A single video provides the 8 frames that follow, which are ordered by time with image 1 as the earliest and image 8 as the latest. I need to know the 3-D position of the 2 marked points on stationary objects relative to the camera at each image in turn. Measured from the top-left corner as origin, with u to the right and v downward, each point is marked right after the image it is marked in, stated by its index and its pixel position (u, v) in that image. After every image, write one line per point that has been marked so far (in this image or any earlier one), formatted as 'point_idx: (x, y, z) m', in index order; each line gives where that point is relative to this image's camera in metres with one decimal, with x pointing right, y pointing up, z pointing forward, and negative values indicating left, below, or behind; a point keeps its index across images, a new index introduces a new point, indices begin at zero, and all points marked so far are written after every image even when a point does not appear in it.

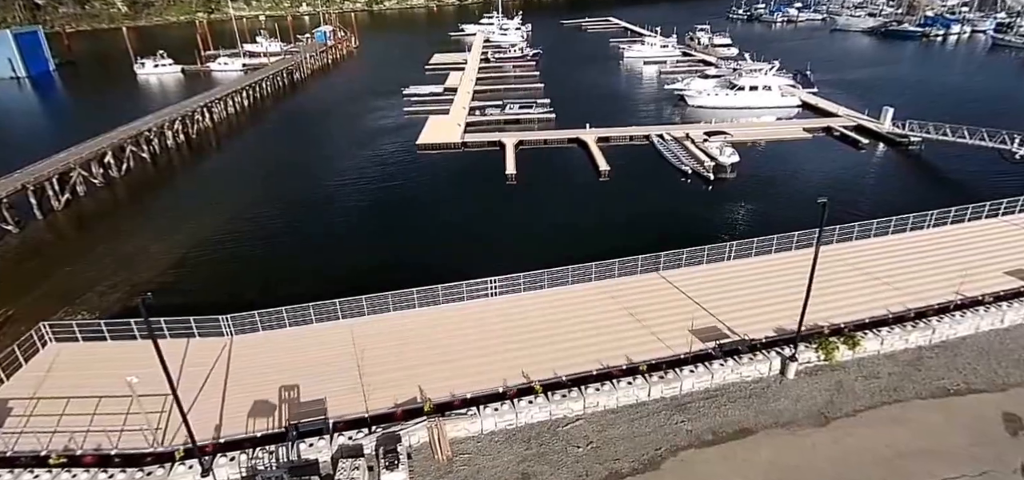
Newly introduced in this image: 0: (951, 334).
0: (+11.4, -2.4, +15.0) m
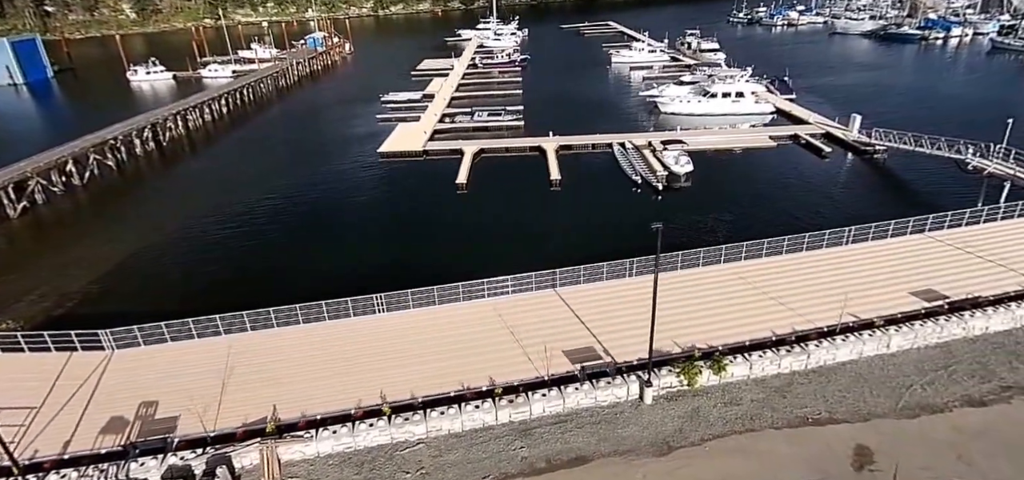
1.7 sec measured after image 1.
0: (+7.9, -3.0, +14.5) m
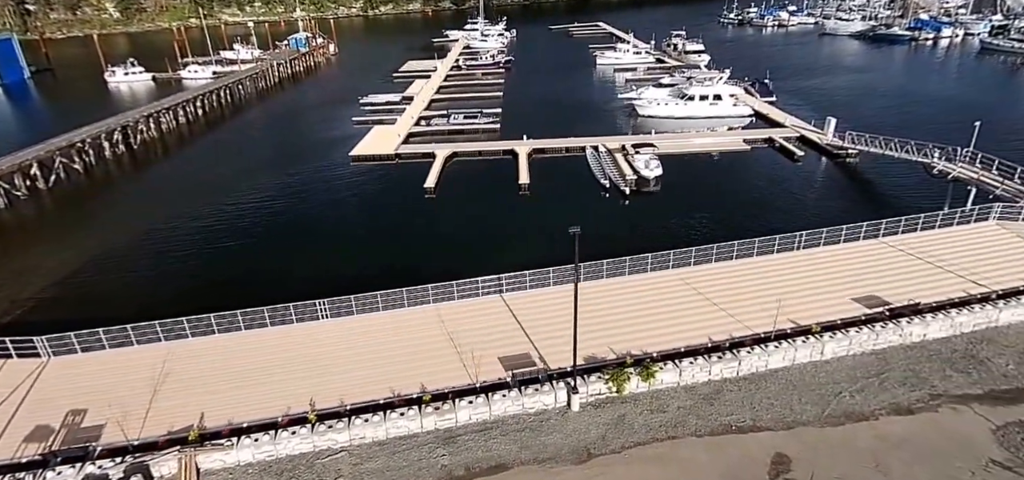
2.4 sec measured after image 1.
0: (+6.2, -3.1, +14.5) m
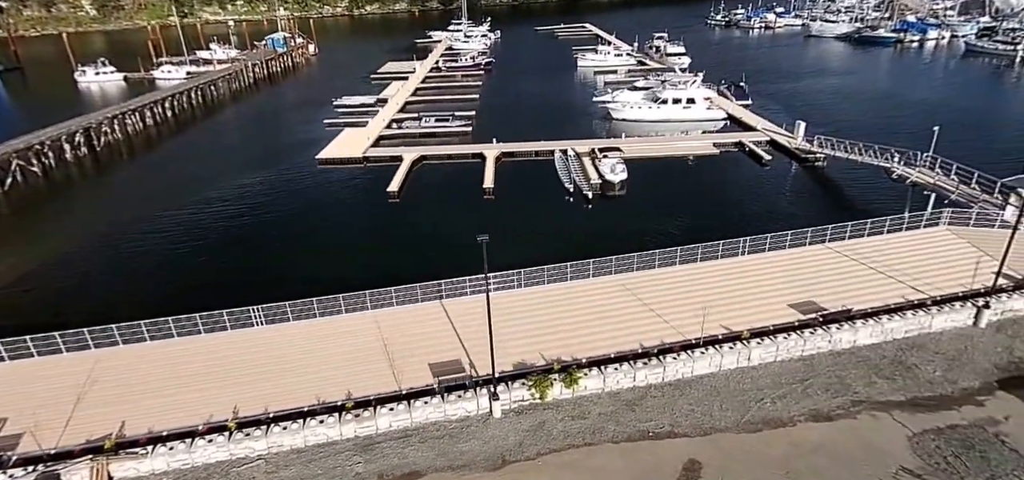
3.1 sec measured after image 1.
0: (+4.4, -3.3, +14.6) m
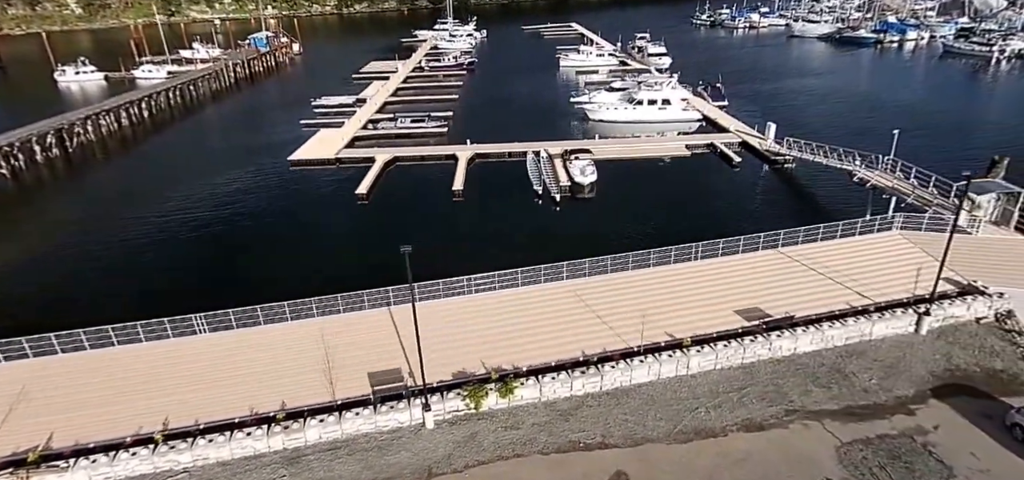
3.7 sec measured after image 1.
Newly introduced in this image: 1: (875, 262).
0: (+2.8, -3.5, +14.6) m
1: (+11.6, -0.7, +18.7) m
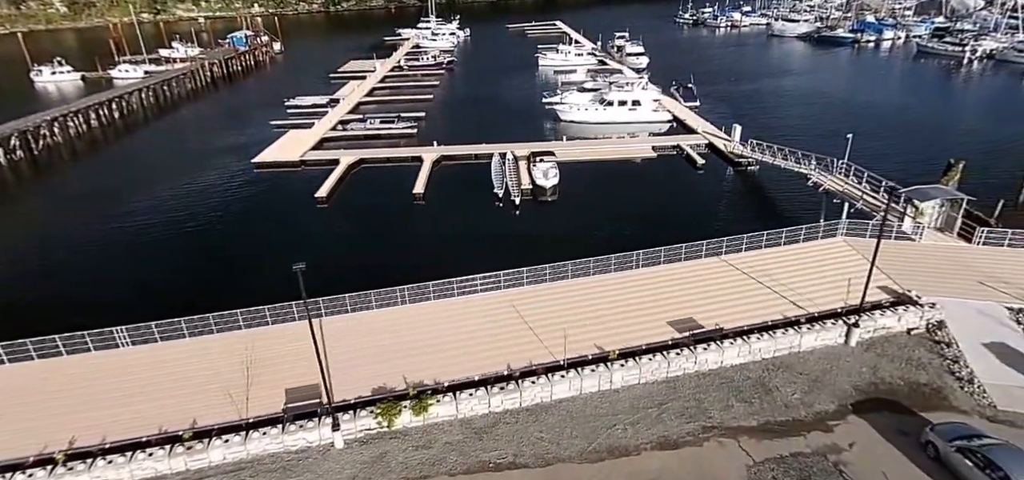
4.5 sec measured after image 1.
0: (+0.8, -3.8, +14.2) m
1: (+9.6, -1.0, +18.5) m
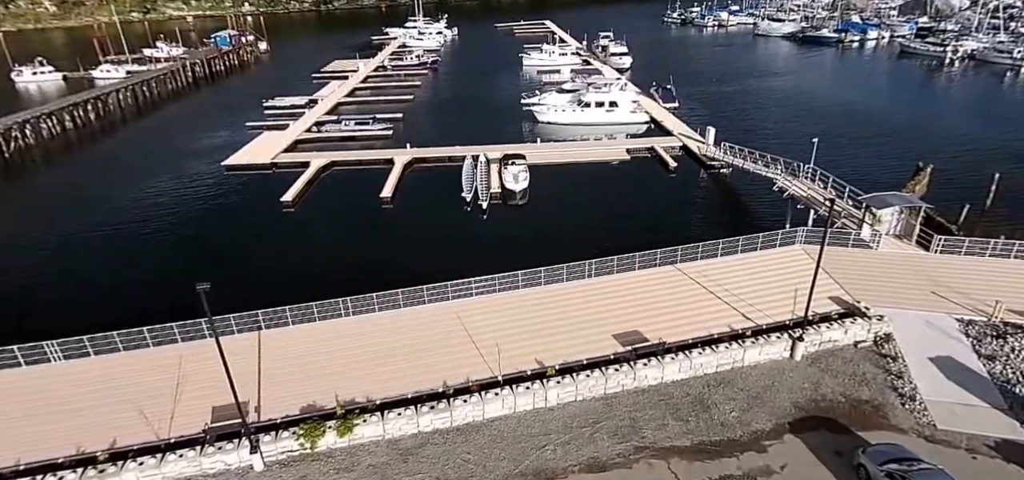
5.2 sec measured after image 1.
0: (-0.8, -4.1, +13.8) m
1: (+7.9, -1.3, +18.1) m
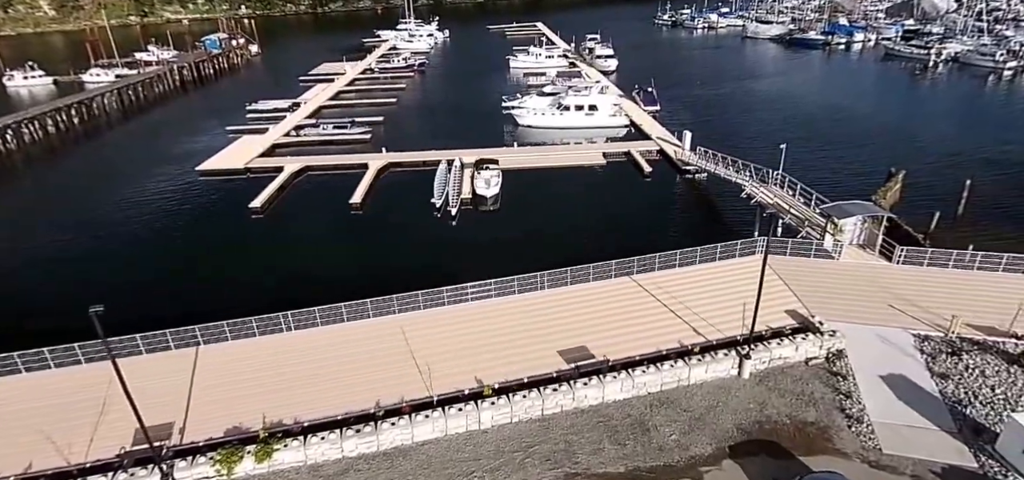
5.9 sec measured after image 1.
0: (-2.4, -4.5, +13.2) m
1: (+6.4, -1.6, +17.5) m
